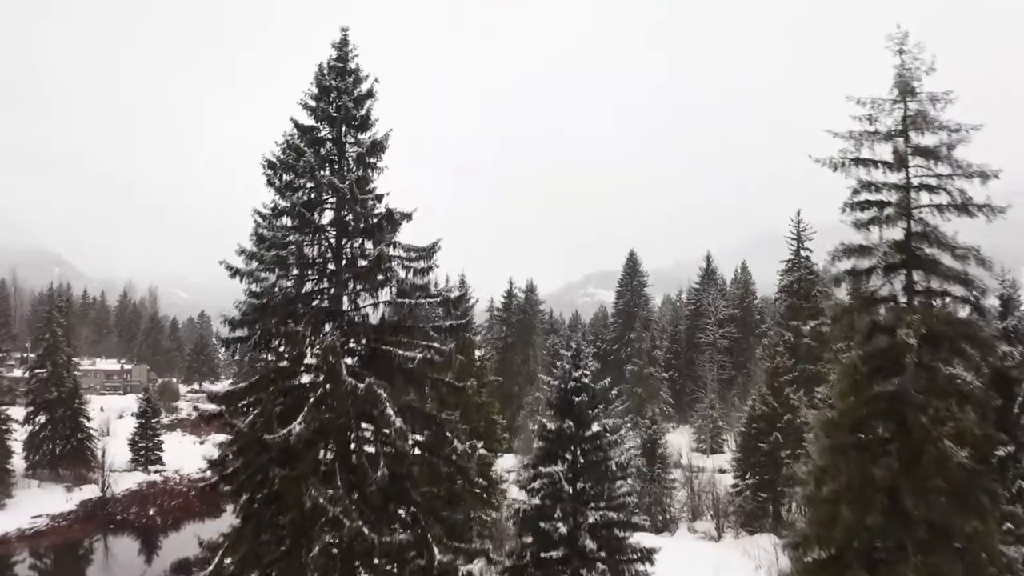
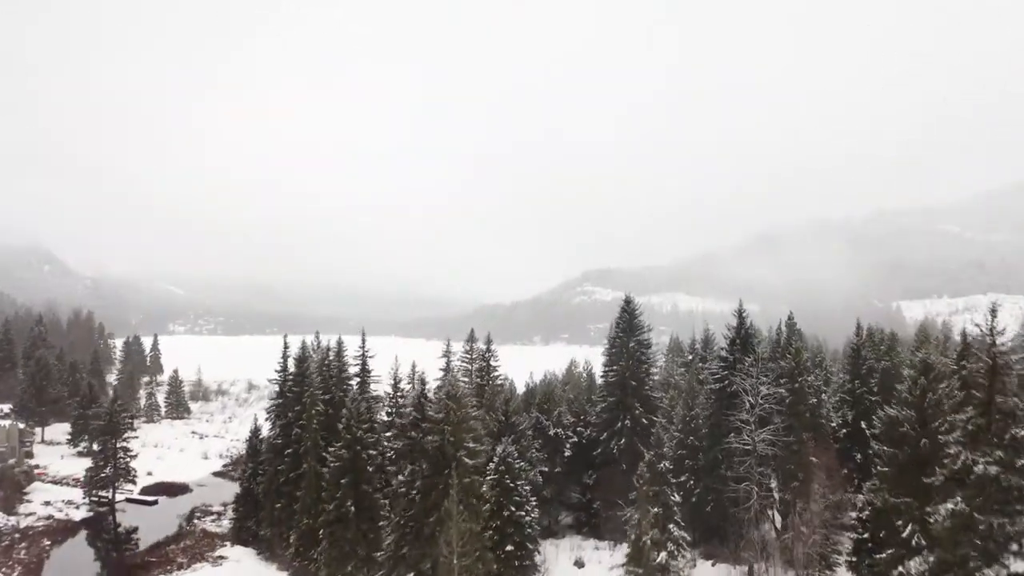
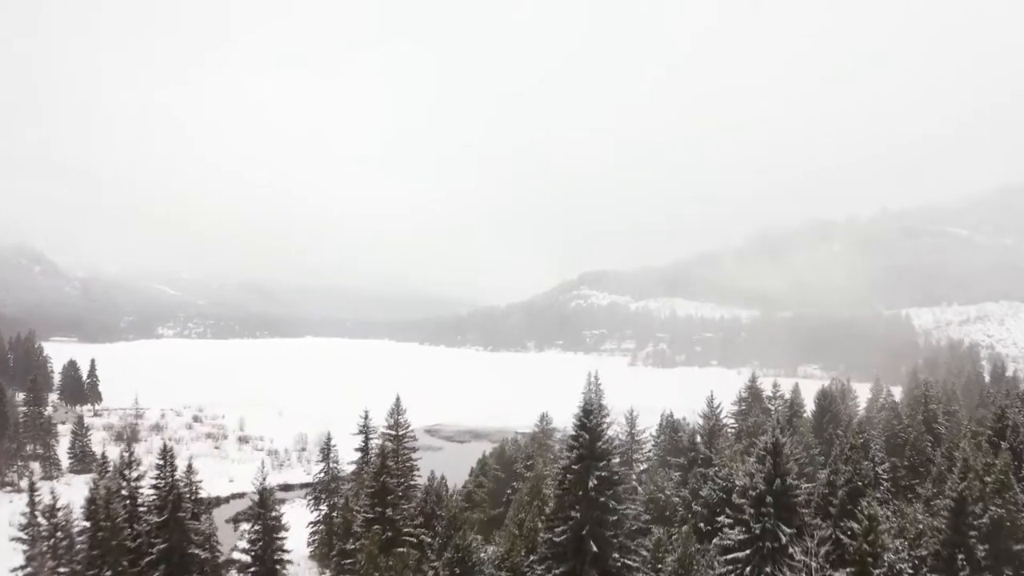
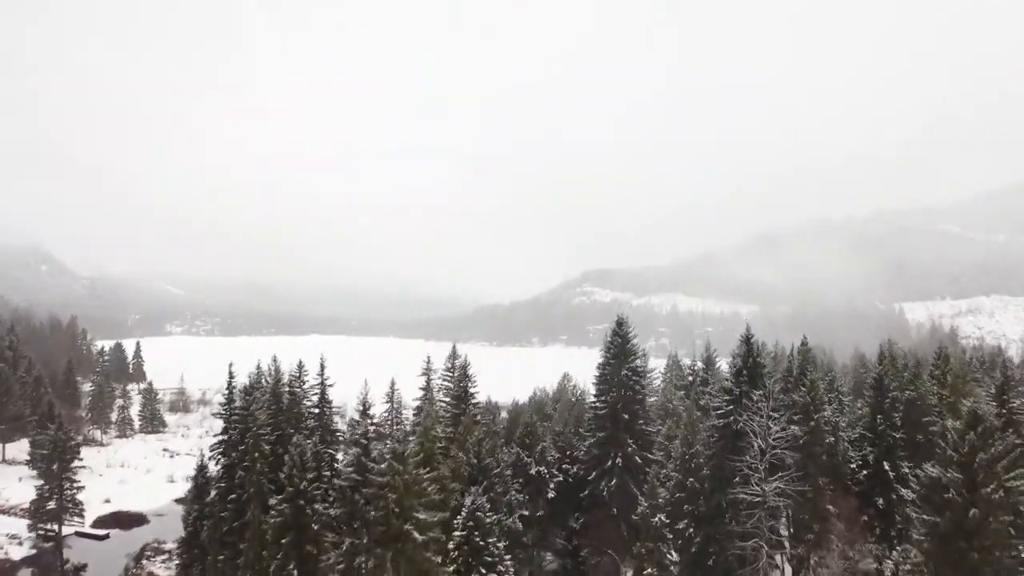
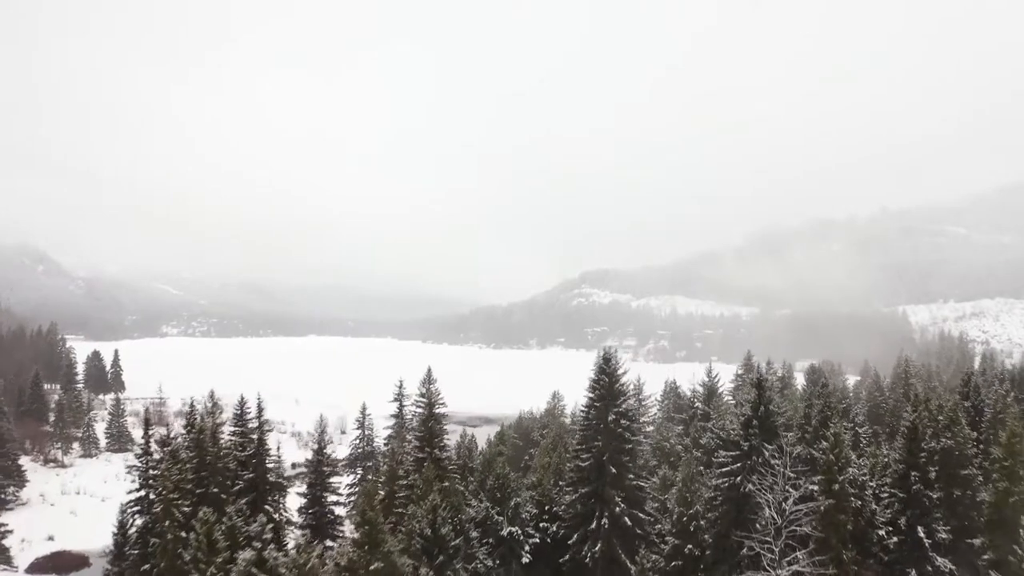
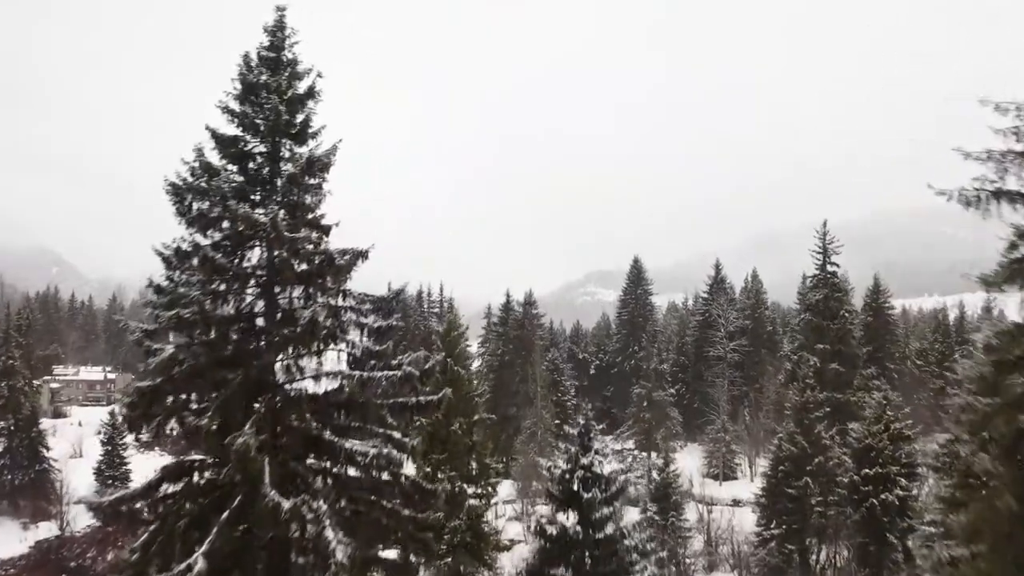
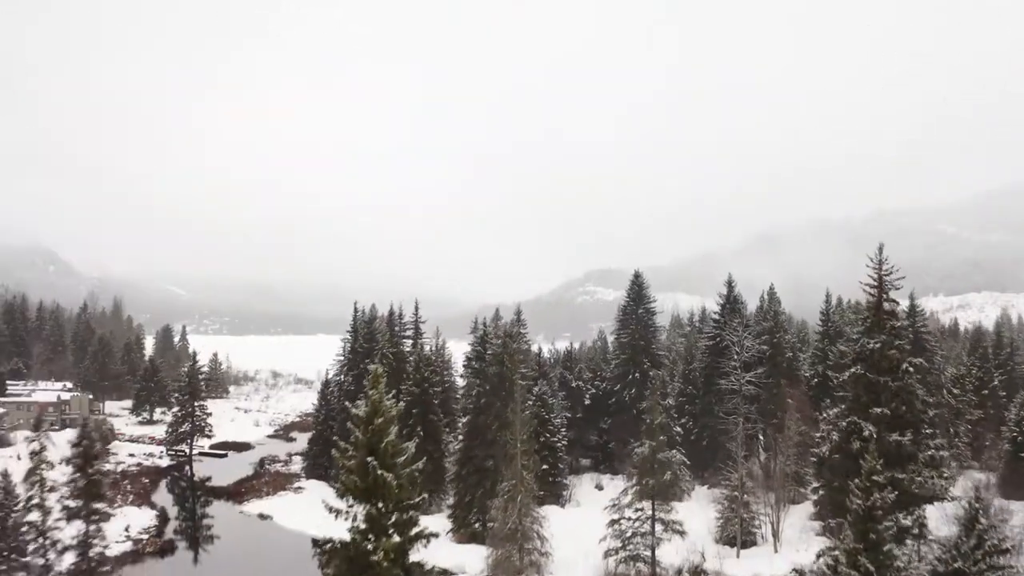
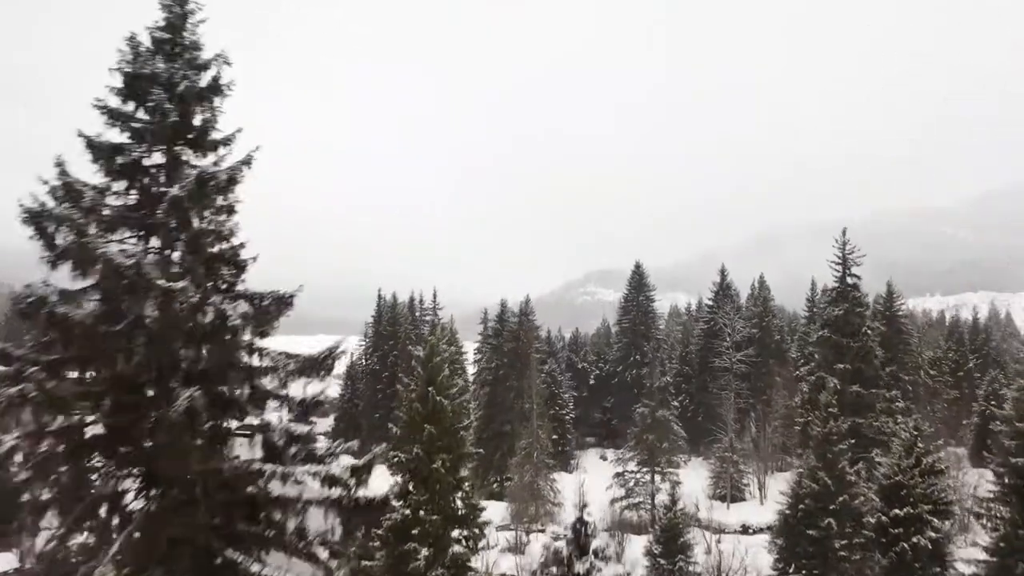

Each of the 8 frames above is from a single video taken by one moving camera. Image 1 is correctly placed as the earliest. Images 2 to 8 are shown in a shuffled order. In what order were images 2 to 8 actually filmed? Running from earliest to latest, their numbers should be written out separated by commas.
6, 8, 7, 2, 4, 5, 3
